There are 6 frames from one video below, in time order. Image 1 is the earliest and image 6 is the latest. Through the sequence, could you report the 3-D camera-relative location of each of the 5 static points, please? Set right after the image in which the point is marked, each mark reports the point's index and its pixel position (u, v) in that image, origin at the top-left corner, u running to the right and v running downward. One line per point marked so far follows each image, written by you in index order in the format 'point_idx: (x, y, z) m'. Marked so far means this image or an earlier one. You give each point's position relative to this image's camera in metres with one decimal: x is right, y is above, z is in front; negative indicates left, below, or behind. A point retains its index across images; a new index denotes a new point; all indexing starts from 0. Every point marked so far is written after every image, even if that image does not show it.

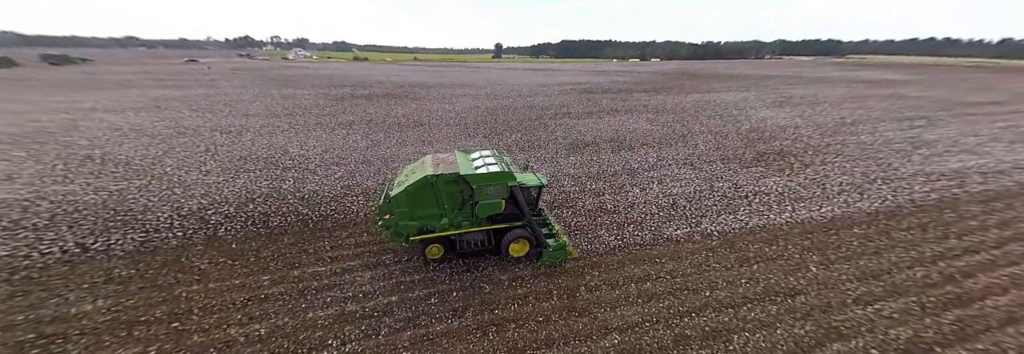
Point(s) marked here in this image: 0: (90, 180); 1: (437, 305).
0: (-19.9, -0.1, +11.4) m
1: (-1.5, -2.6, +4.9) m
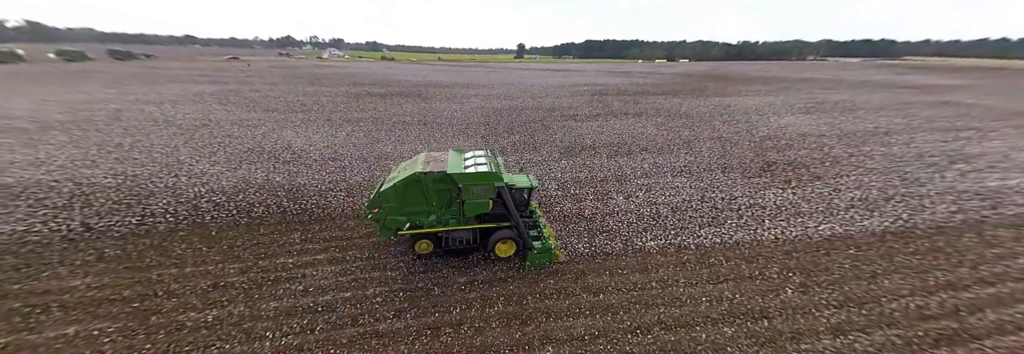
0: (-20.5, +0.6, +12.5) m
1: (-2.6, -2.6, +4.9) m
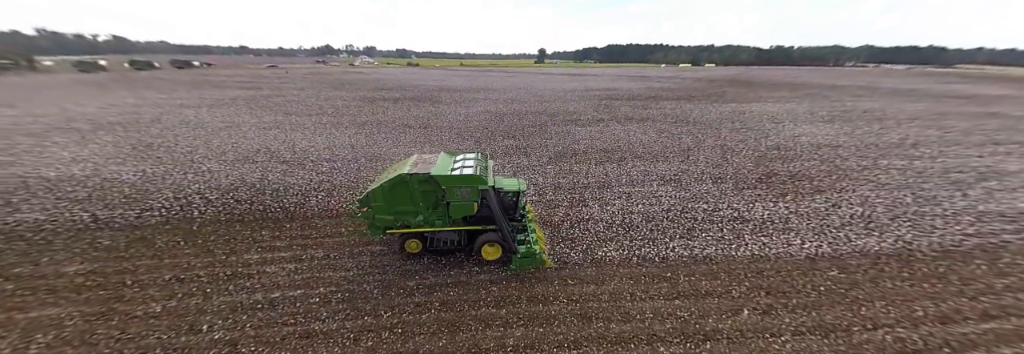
0: (-21.2, +0.9, +13.7) m
1: (-3.9, -2.6, +5.0) m
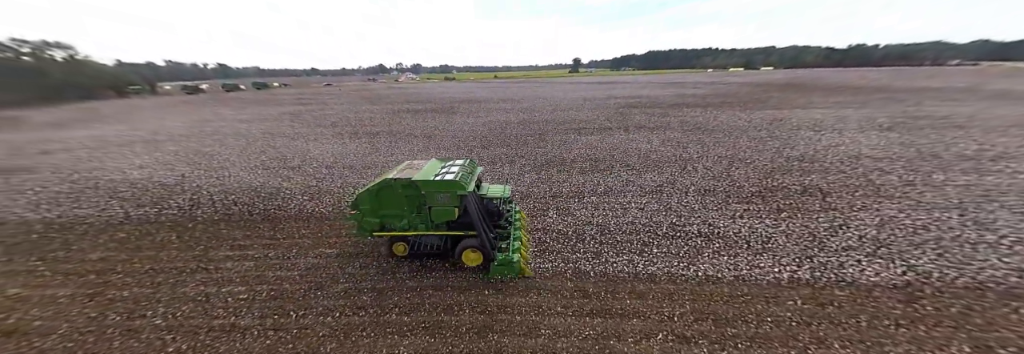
0: (-21.9, +0.6, +16.1) m
1: (-5.8, -2.7, +5.4) m
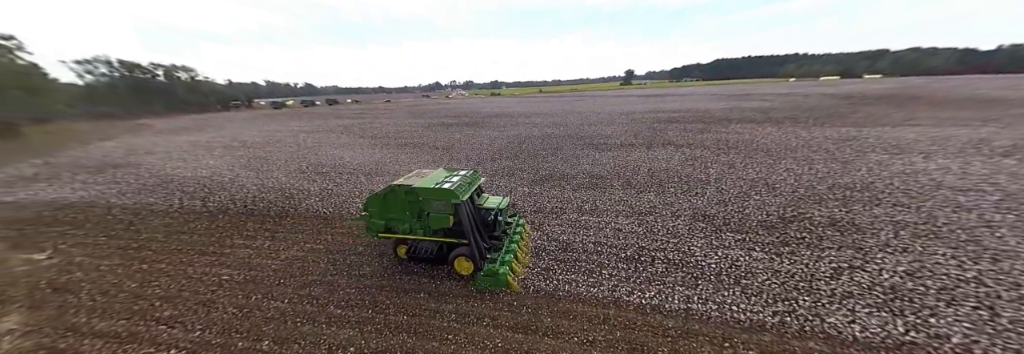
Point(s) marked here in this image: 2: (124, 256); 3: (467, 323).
0: (-21.5, +0.7, +19.6) m
1: (-7.3, -2.7, +6.4) m
2: (-11.5, -2.4, +7.4) m
3: (-0.8, -3.1, +4.9) m
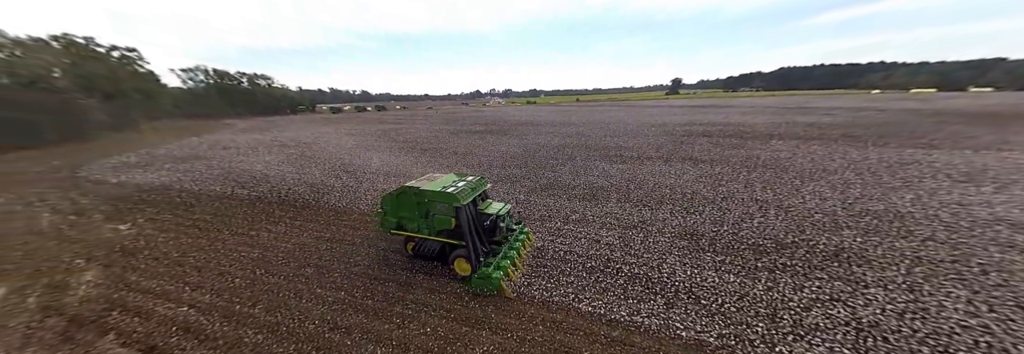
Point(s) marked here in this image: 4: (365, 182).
0: (-20.6, +1.2, +22.5) m
1: (-8.2, -2.5, +7.7) m
2: (-12.2, -2.0, +9.1) m
3: (-2.0, -3.1, +5.5) m
4: (-9.5, -0.3, +16.0) m
